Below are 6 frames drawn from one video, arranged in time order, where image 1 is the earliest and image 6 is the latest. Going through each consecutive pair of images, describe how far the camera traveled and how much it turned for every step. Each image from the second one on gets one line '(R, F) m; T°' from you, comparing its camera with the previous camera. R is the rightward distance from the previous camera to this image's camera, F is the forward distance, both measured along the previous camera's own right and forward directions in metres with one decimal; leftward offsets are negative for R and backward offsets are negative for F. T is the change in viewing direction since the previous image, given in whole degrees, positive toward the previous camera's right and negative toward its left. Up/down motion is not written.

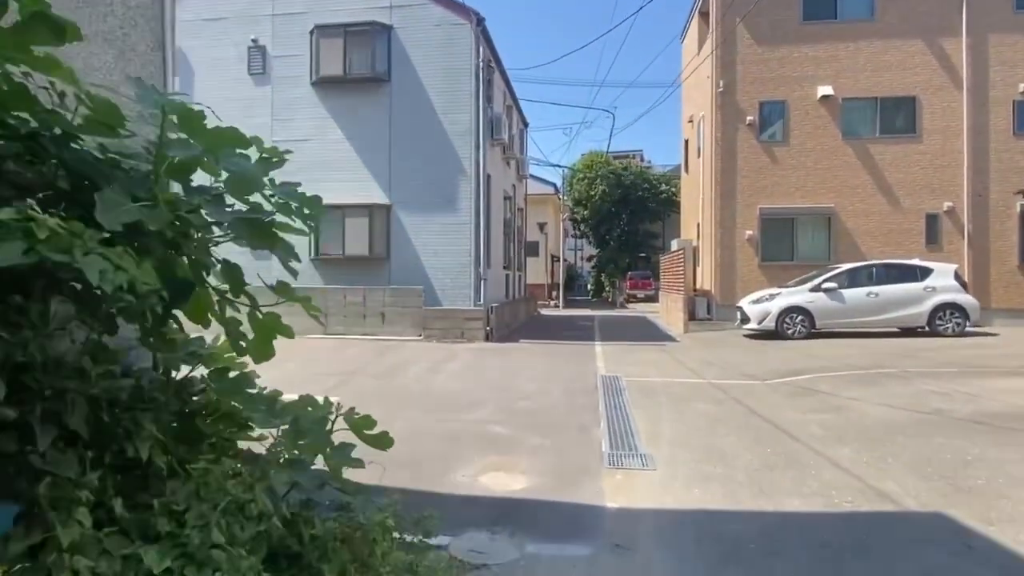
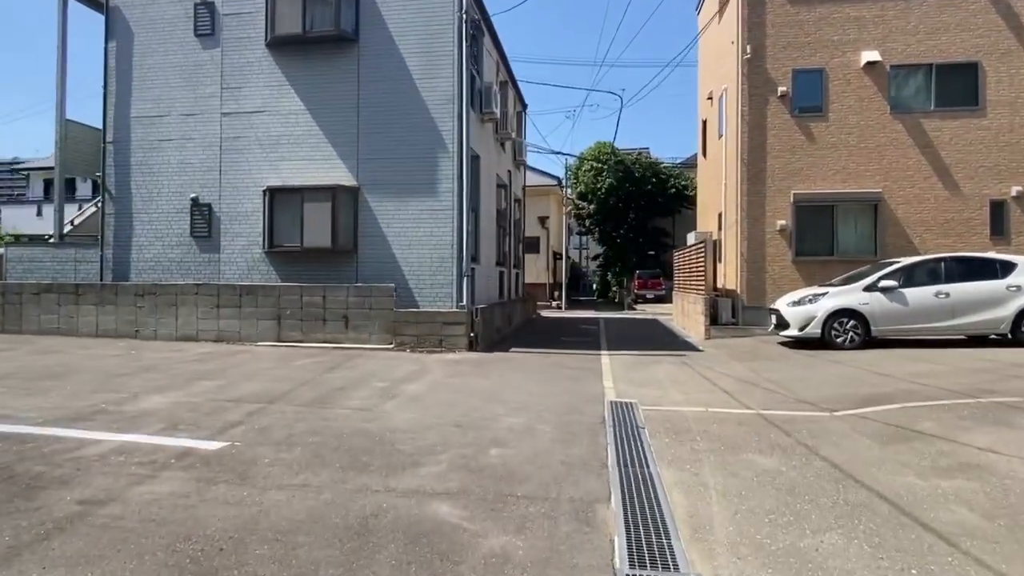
(+0.4, +2.6) m; -1°
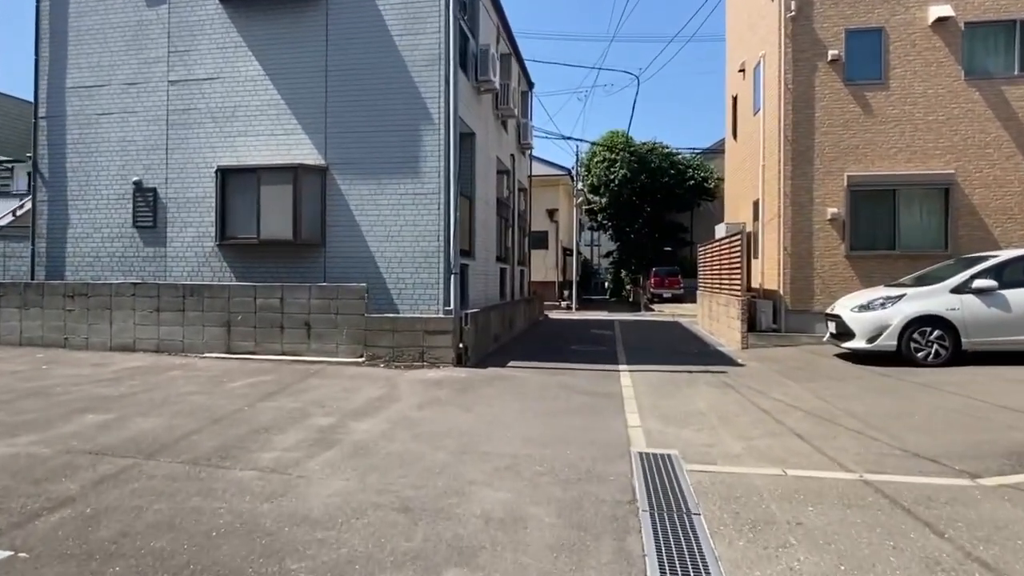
(+0.2, +2.4) m; -1°
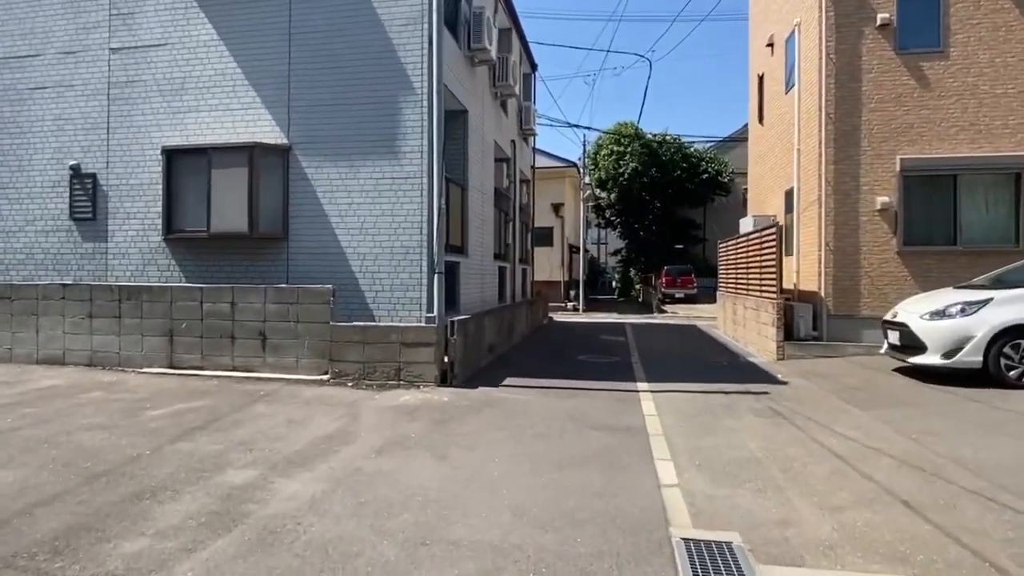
(+0.1, +1.8) m; -1°
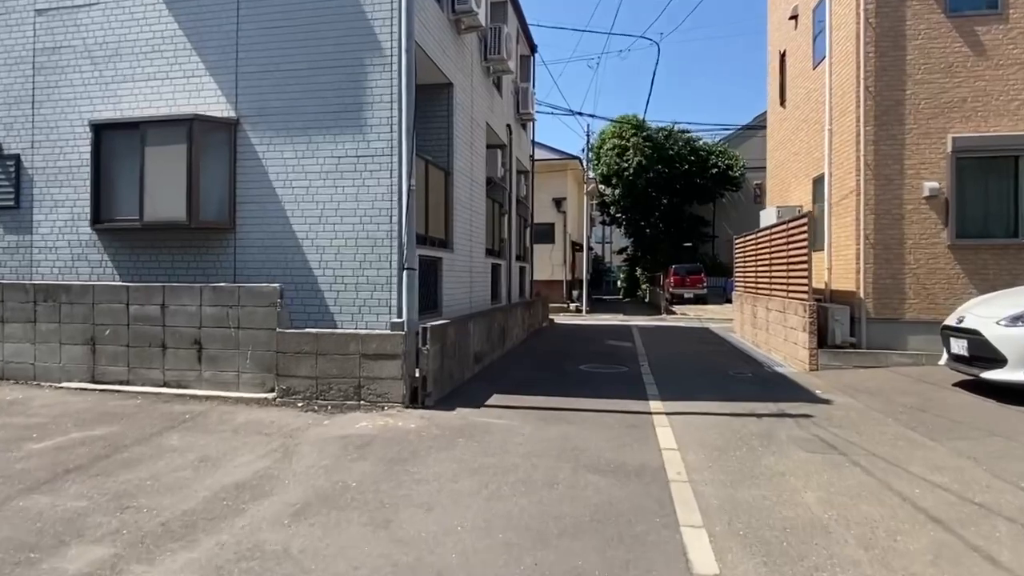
(+0.2, +1.5) m; 0°
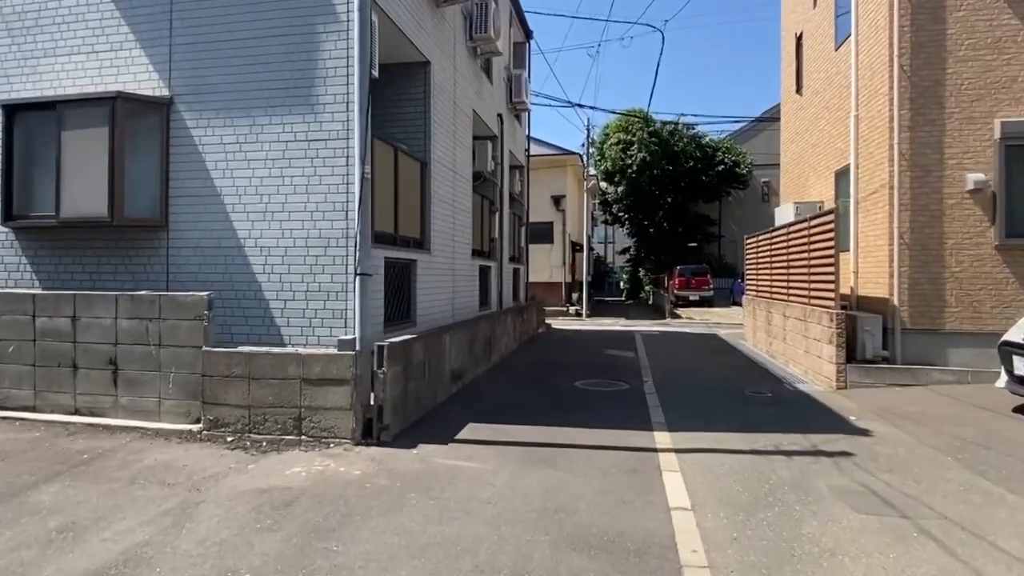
(+0.3, +1.2) m; 0°
